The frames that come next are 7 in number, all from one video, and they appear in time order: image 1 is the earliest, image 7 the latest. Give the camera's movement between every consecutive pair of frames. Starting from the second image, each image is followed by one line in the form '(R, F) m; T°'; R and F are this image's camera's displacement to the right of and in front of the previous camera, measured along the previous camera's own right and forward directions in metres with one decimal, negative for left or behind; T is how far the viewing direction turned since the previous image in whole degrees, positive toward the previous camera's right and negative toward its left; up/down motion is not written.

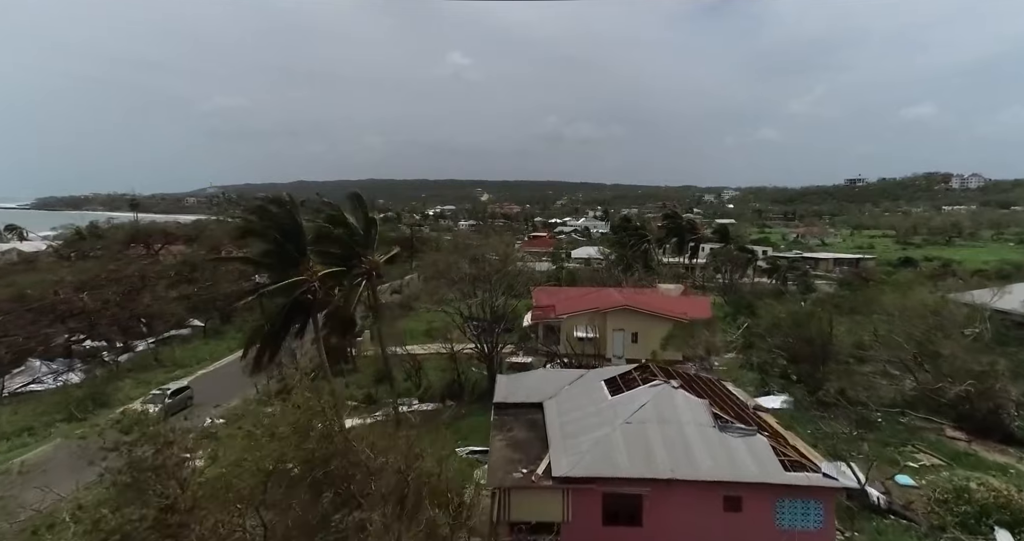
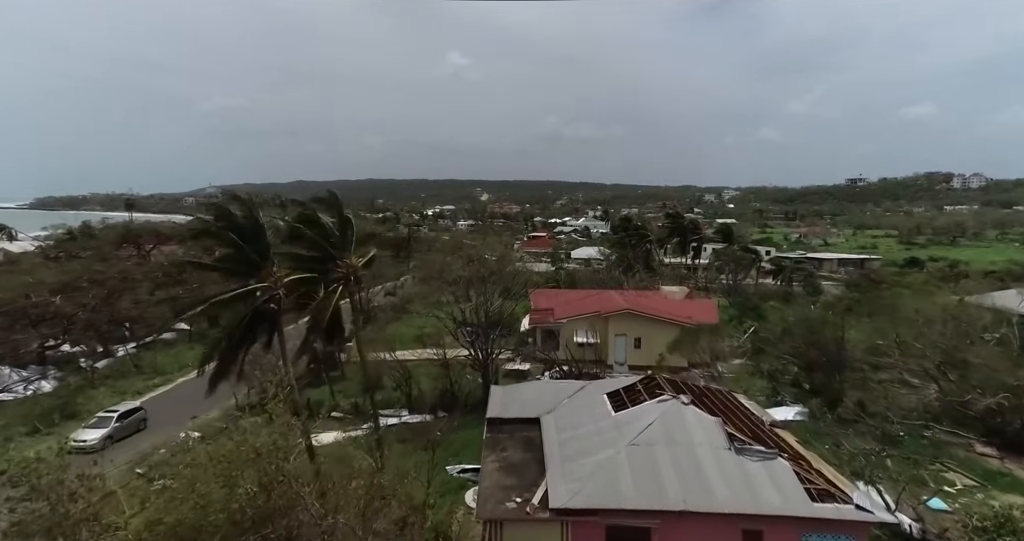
(+0.1, +1.2) m; 0°
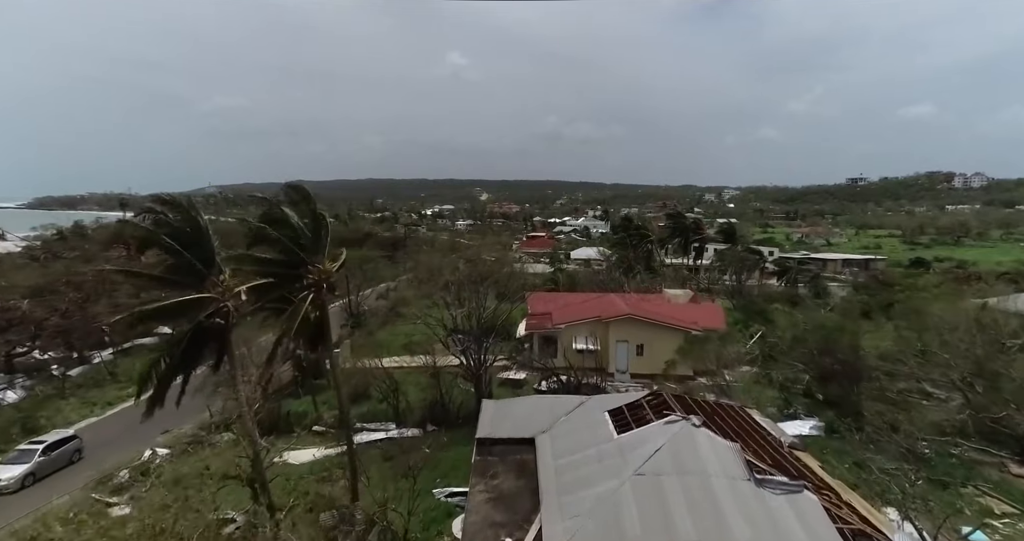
(+0.2, +1.3) m; 0°
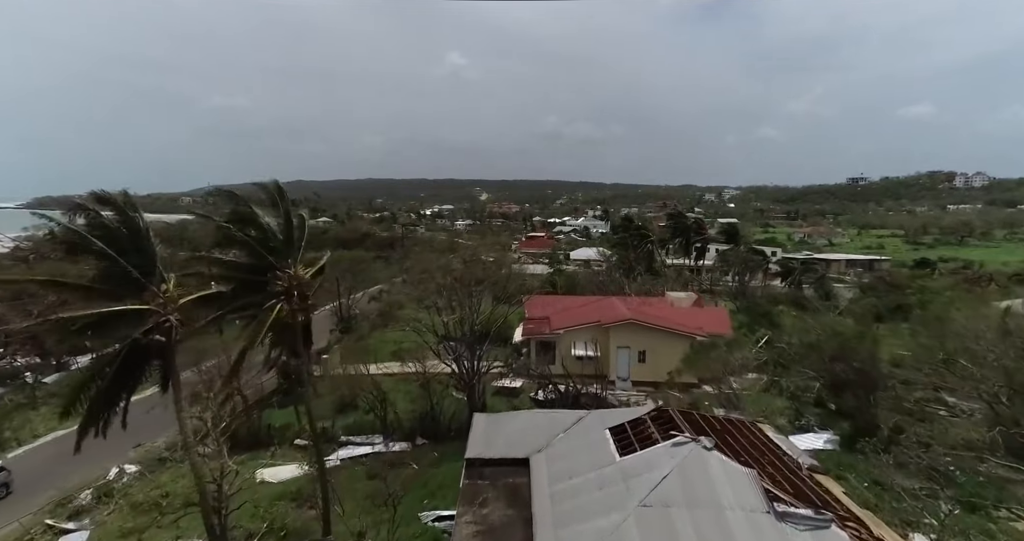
(+0.2, +1.0) m; 0°
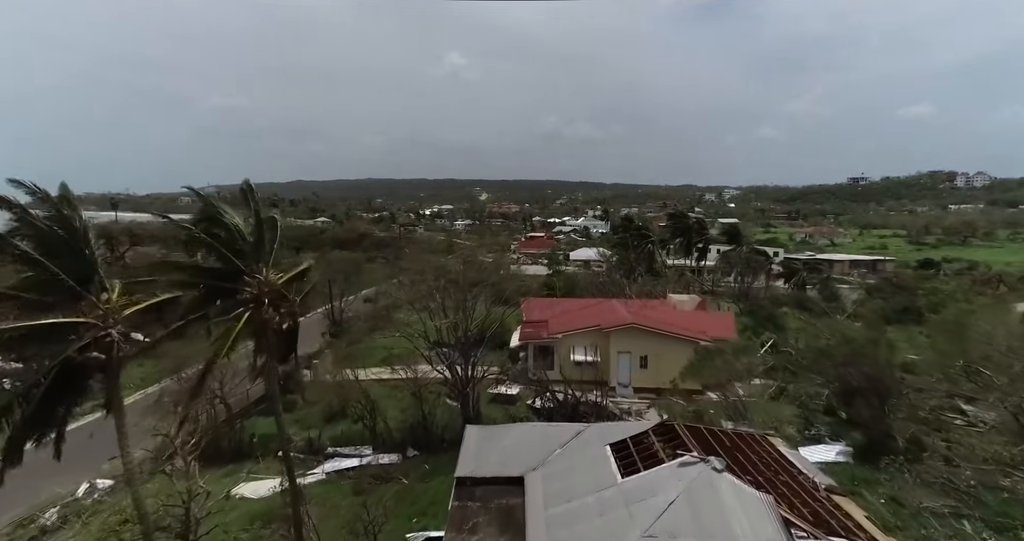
(+0.1, +0.8) m; 0°
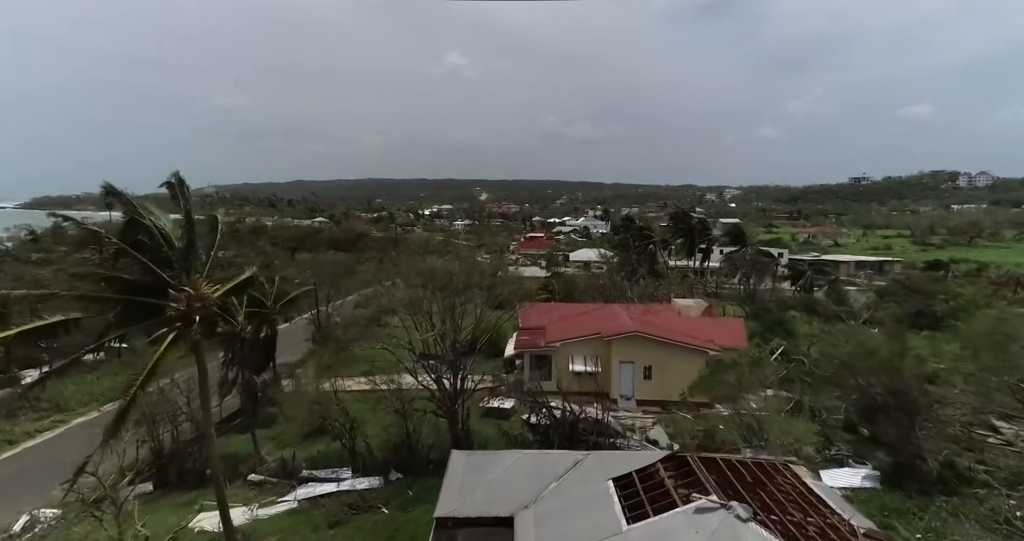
(+0.2, +1.4) m; 0°
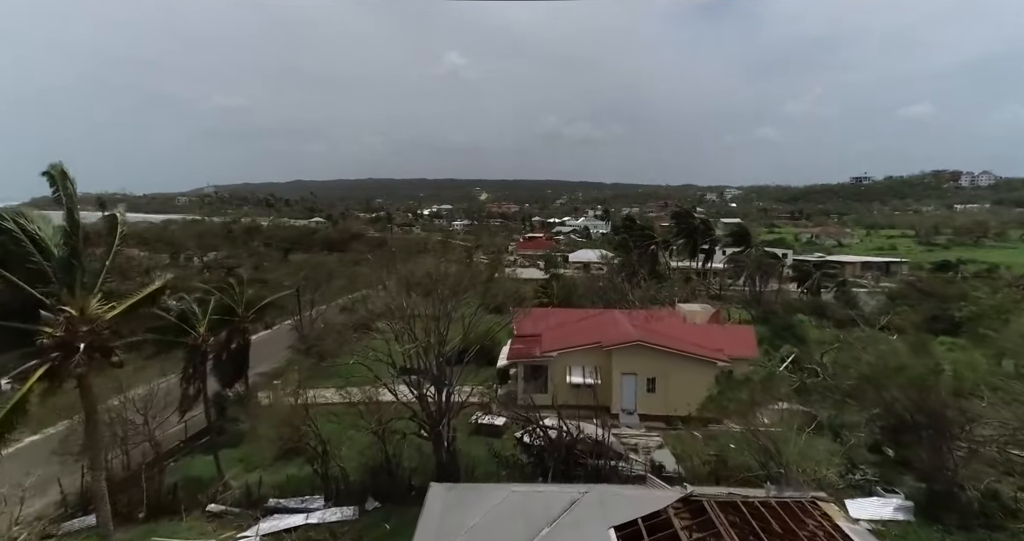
(+0.2, +1.4) m; 0°
